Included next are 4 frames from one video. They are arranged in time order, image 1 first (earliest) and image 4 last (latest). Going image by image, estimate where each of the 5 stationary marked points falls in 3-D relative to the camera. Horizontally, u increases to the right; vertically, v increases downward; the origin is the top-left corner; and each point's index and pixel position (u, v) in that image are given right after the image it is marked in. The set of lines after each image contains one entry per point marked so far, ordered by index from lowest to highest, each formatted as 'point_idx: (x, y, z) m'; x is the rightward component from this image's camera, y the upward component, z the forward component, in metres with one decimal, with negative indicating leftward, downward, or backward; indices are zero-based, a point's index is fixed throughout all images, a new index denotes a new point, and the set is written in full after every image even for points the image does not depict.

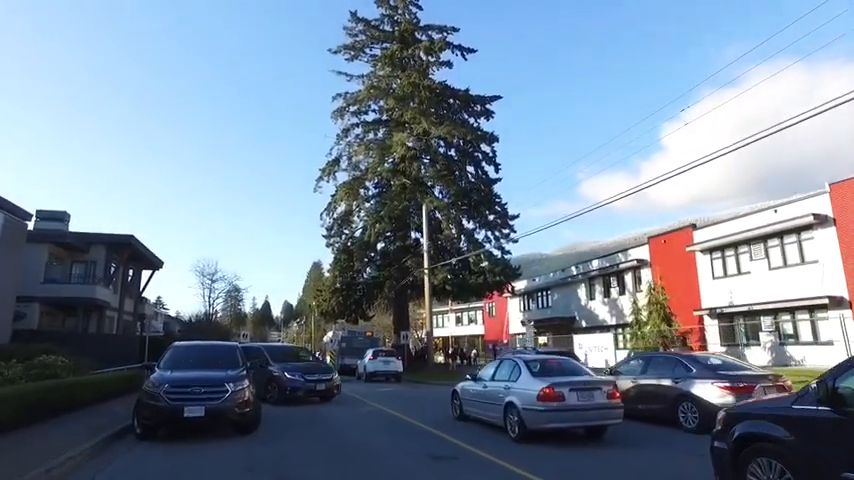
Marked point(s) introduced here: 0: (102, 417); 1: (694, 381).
0: (-6.4, -3.6, +12.7) m
1: (+5.0, -2.6, +11.8) m
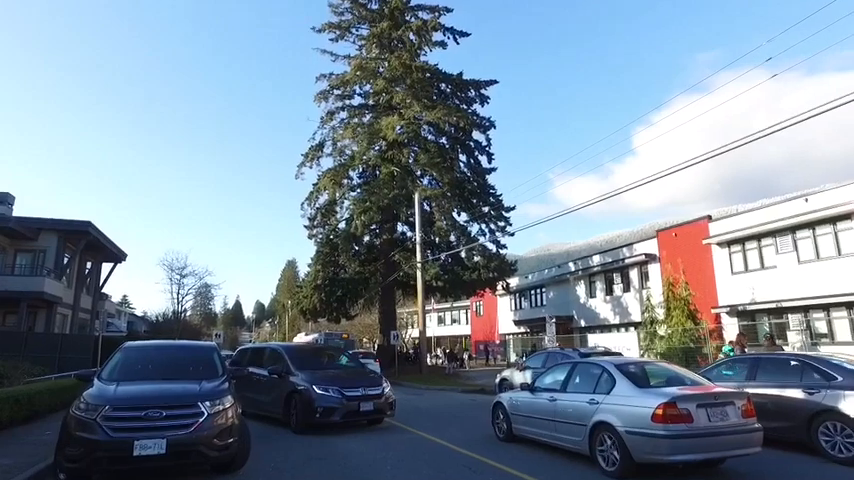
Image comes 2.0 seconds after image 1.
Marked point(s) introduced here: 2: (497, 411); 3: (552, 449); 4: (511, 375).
0: (-5.7, -3.0, +9.2) m
1: (+5.7, -2.1, +8.8) m
2: (+1.6, -3.9, +14.6) m
3: (+2.6, -4.4, +13.2) m
4: (+2.3, -3.7, +17.5) m
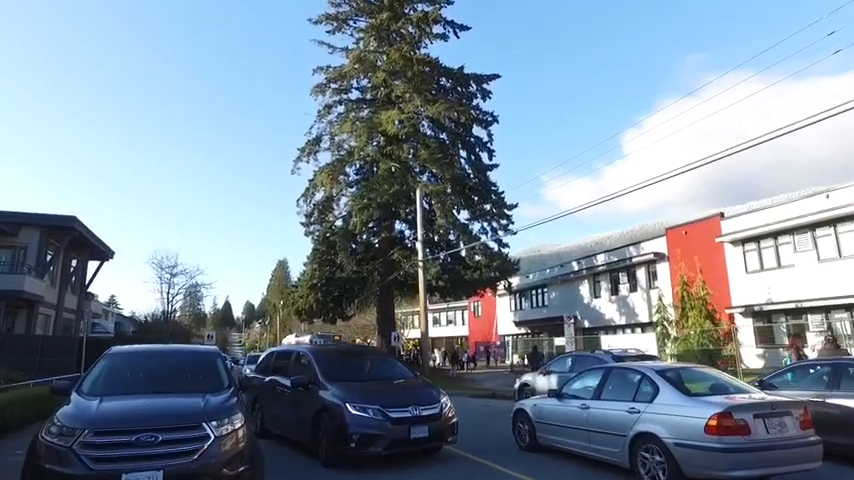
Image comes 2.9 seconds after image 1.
0: (-5.2, -2.8, +7.8) m
1: (+6.2, -2.0, +7.5) m
2: (+2.0, -3.8, +13.3) m
3: (+3.0, -4.2, +11.9) m
4: (+2.7, -3.6, +16.2) m
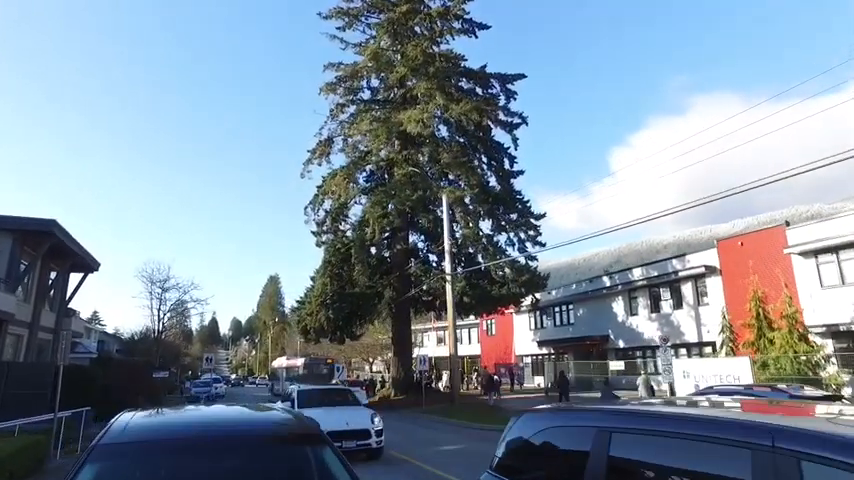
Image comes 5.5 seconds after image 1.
0: (-3.3, -2.6, +3.8) m
1: (+8.1, -1.8, +3.8) m
2: (+3.7, -3.8, +9.5) m
3: (+4.8, -4.2, +8.1) m
4: (+4.4, -3.6, +12.4) m
